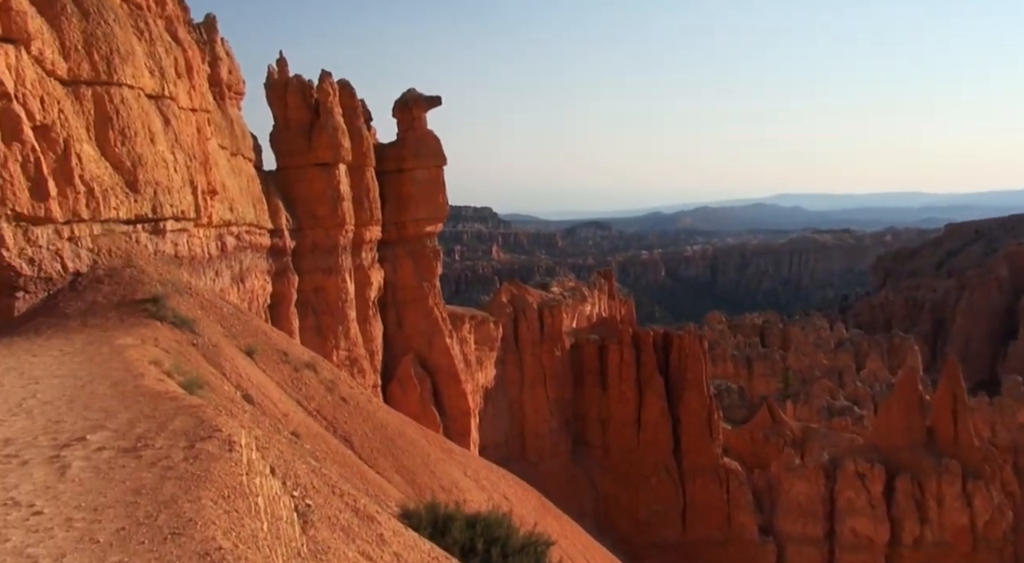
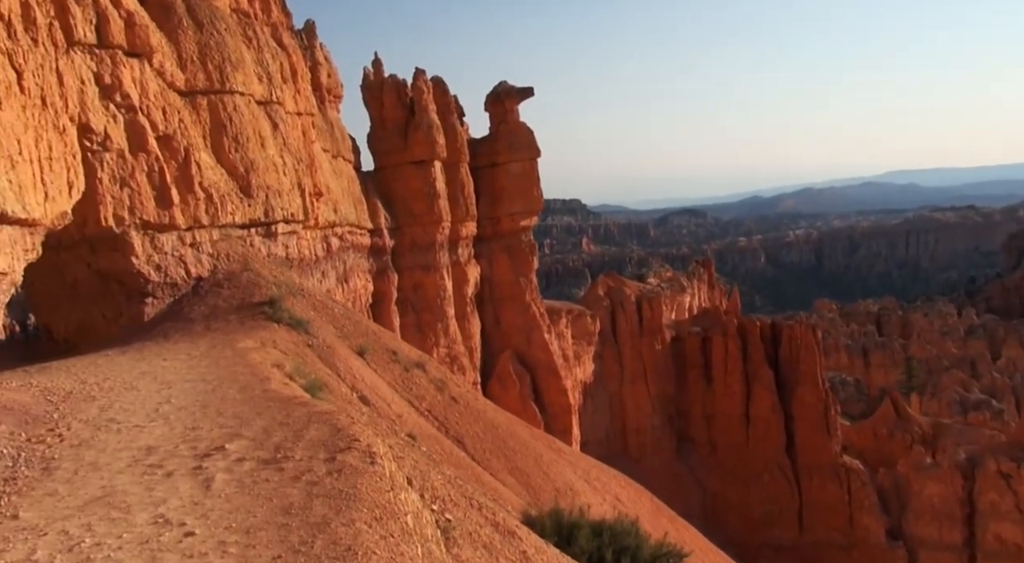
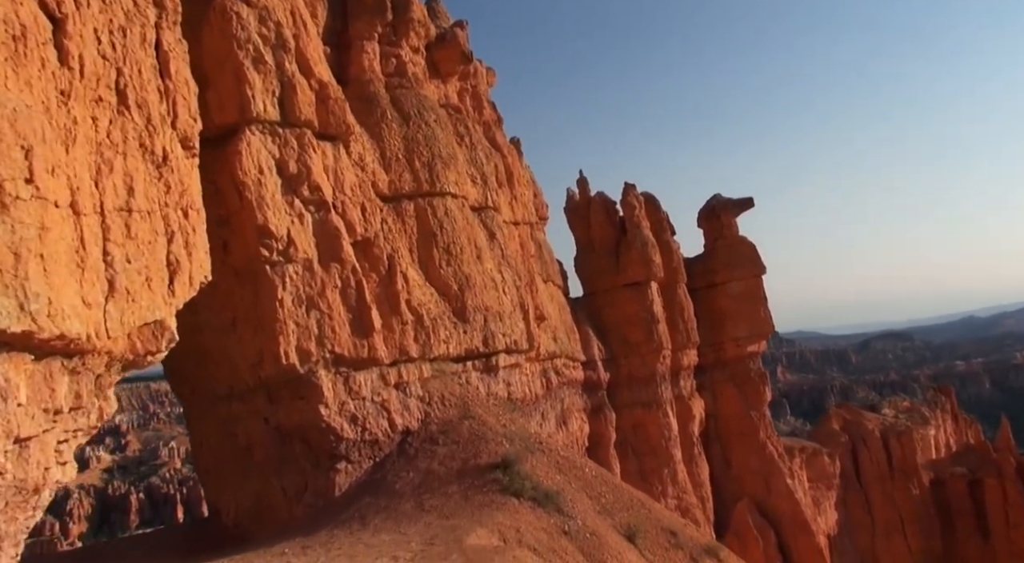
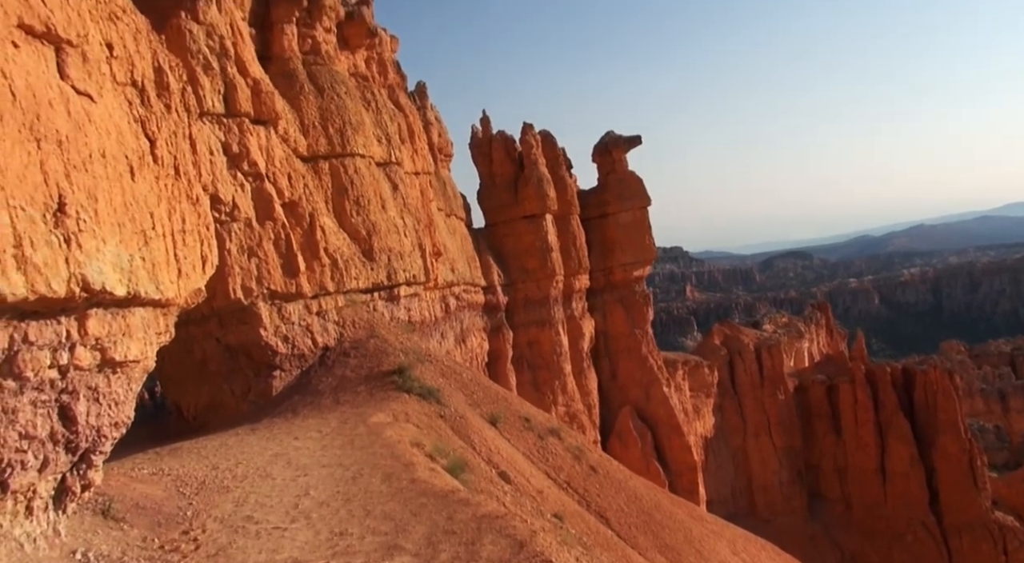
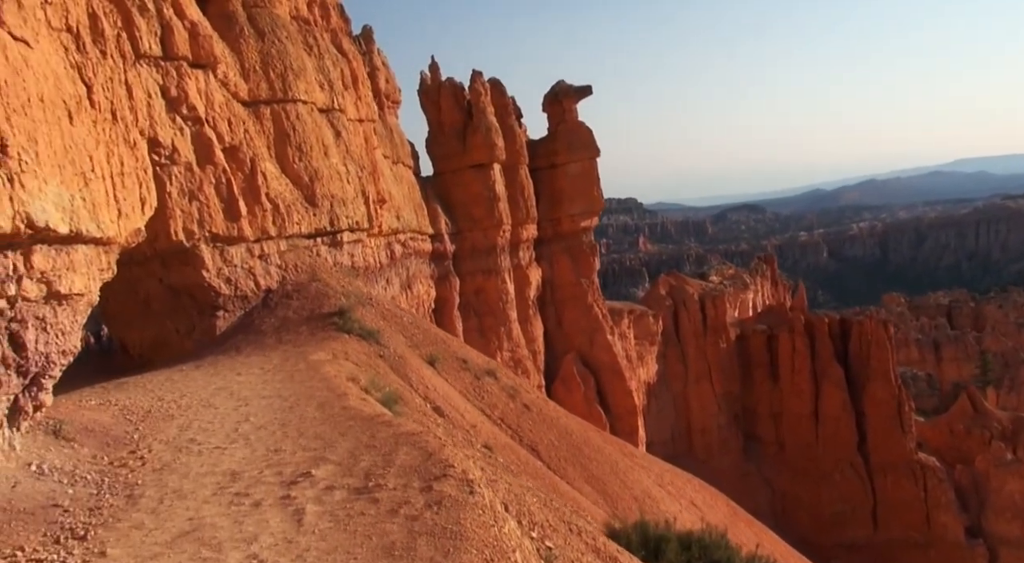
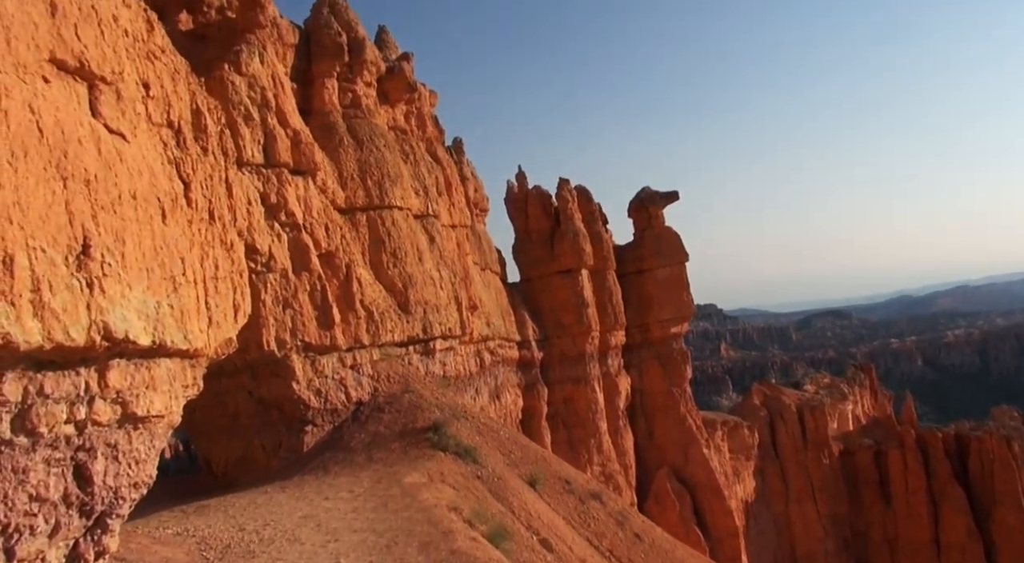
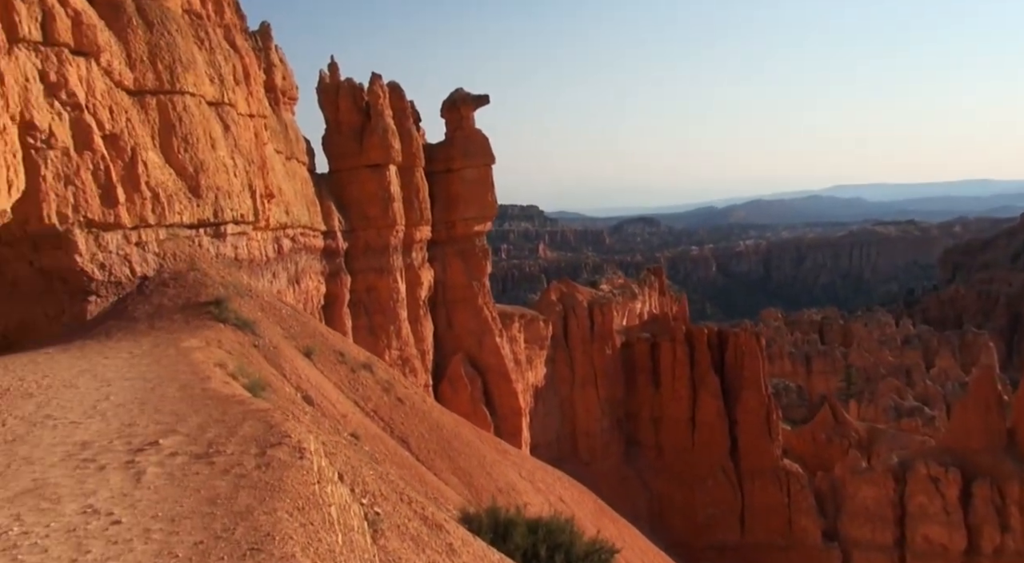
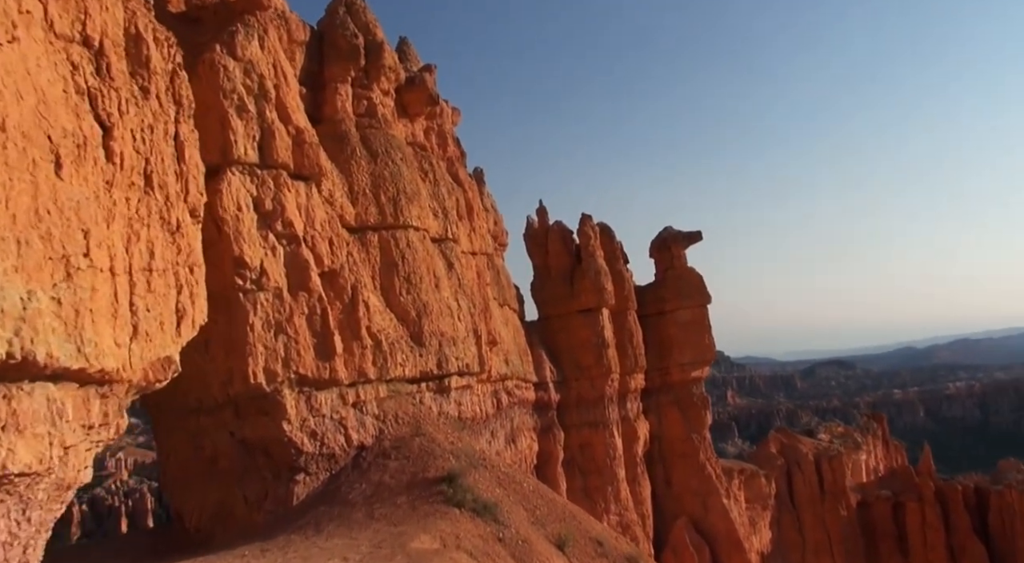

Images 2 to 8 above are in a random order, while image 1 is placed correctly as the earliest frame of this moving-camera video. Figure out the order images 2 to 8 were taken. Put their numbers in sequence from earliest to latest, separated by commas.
7, 2, 5, 4, 6, 8, 3
